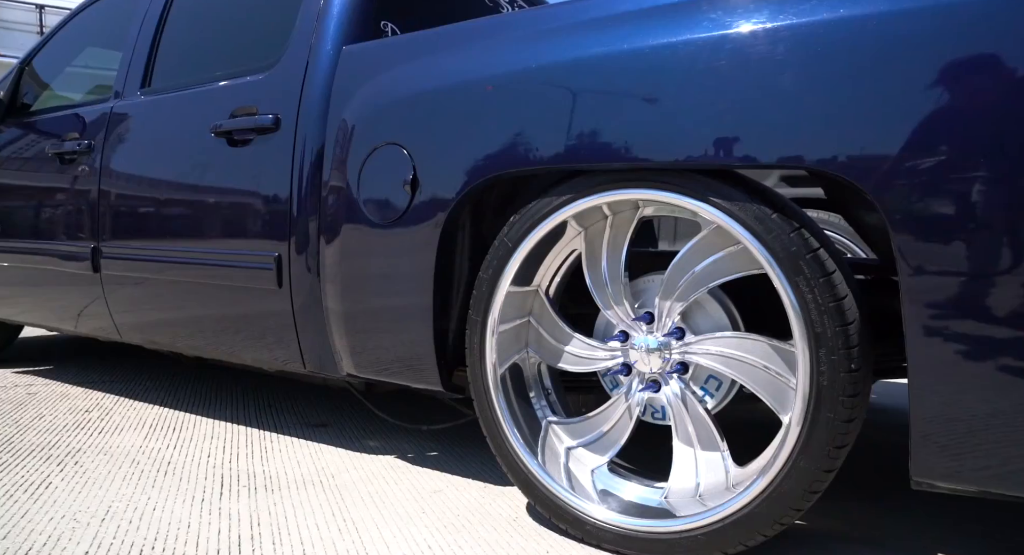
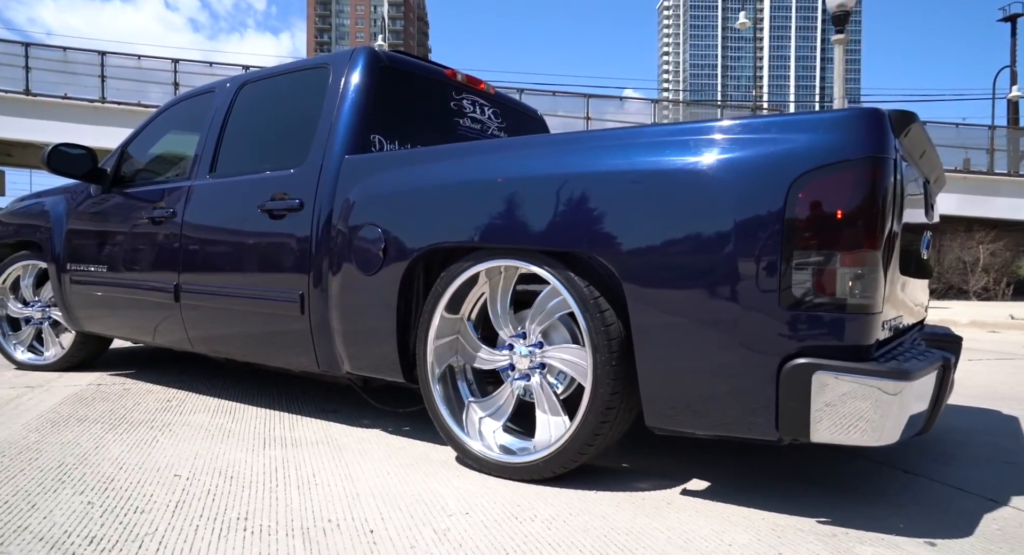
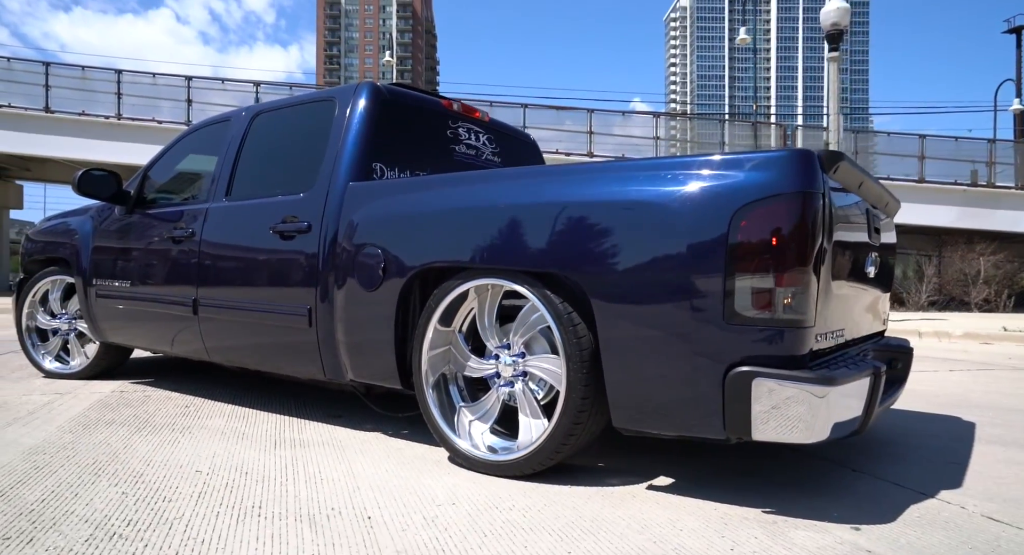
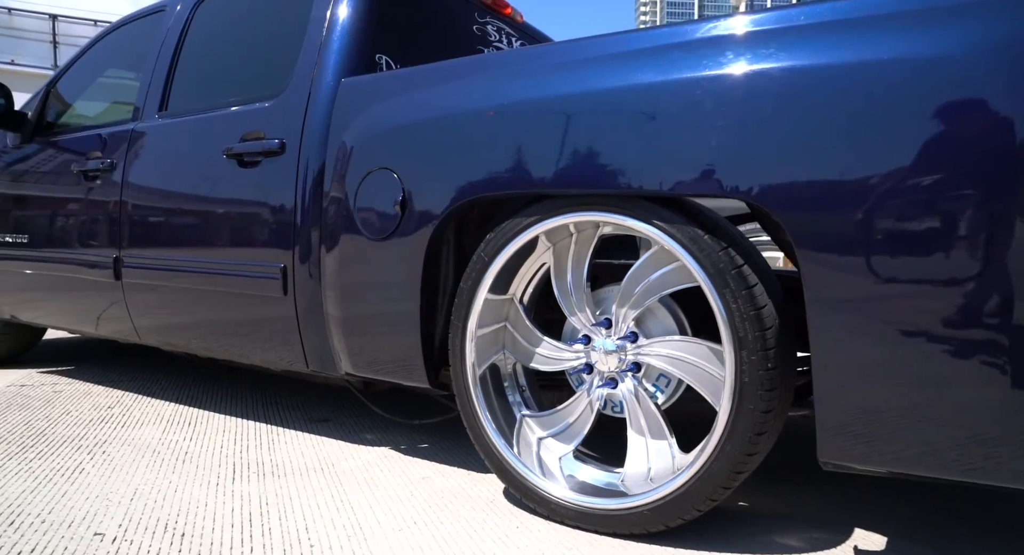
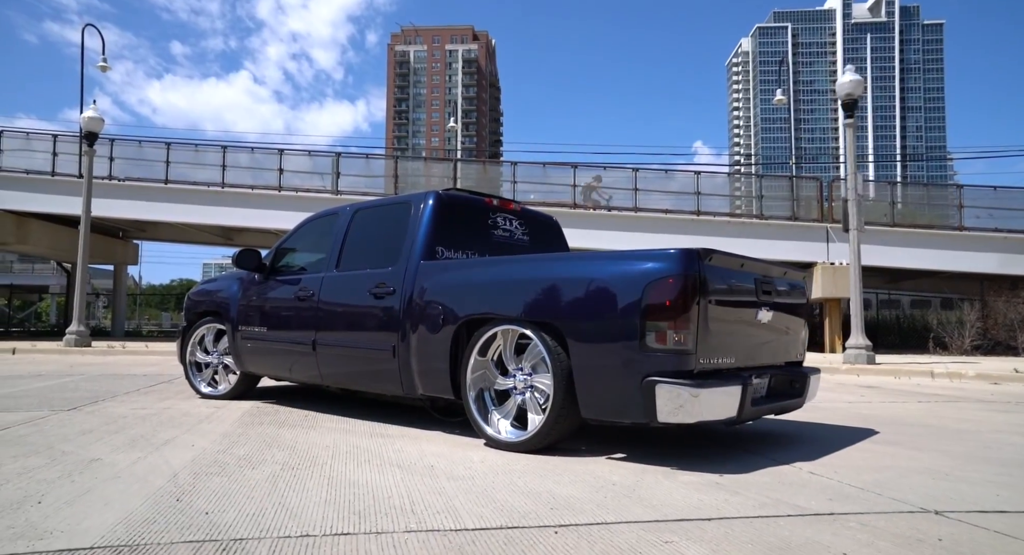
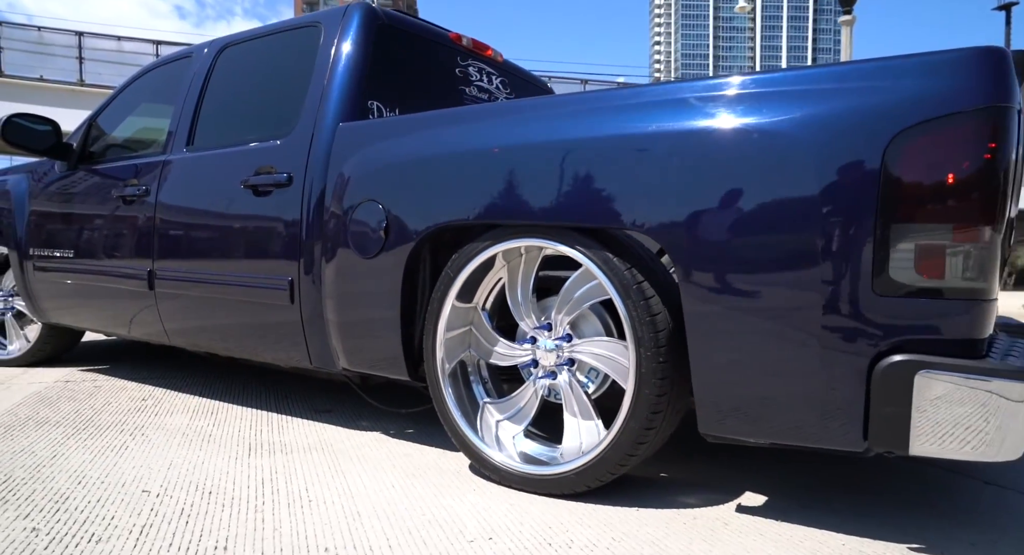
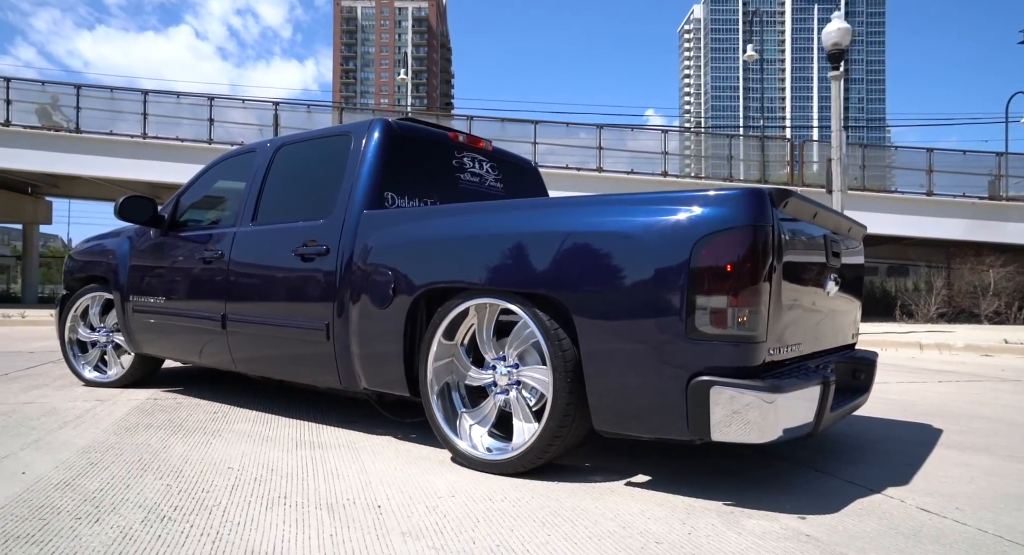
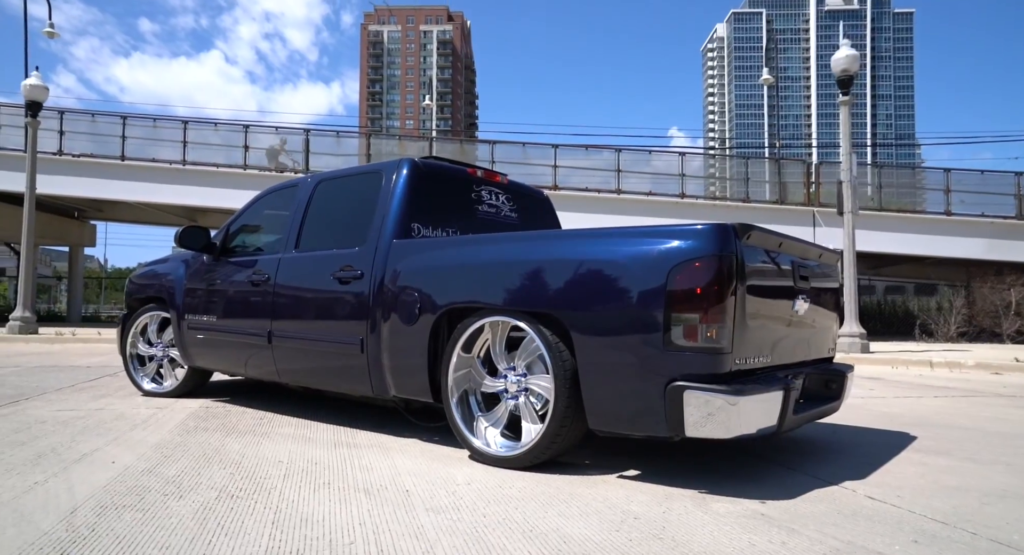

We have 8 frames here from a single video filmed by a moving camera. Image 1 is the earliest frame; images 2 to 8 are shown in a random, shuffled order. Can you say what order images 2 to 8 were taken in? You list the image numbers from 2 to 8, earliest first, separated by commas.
4, 6, 2, 3, 7, 8, 5
